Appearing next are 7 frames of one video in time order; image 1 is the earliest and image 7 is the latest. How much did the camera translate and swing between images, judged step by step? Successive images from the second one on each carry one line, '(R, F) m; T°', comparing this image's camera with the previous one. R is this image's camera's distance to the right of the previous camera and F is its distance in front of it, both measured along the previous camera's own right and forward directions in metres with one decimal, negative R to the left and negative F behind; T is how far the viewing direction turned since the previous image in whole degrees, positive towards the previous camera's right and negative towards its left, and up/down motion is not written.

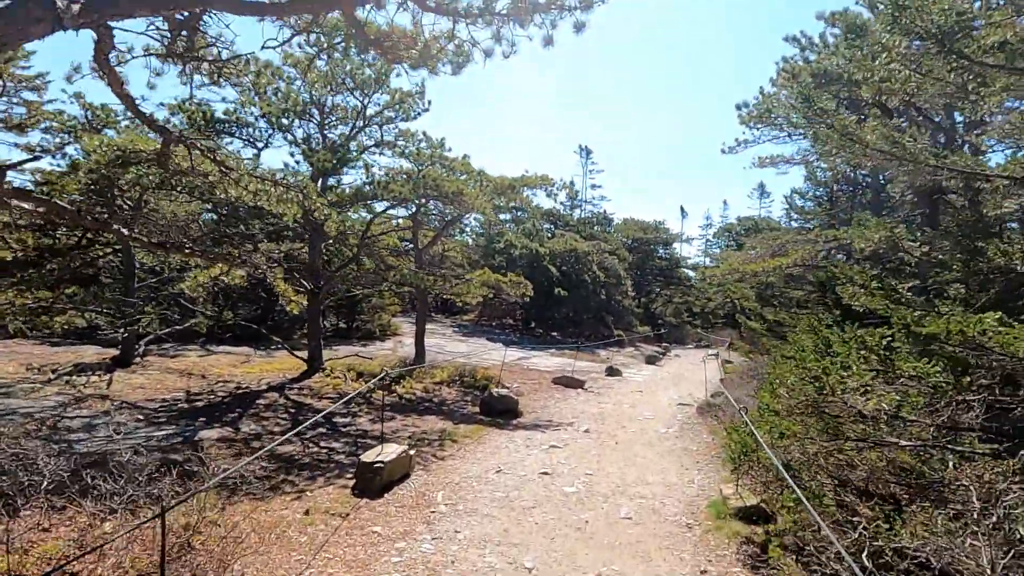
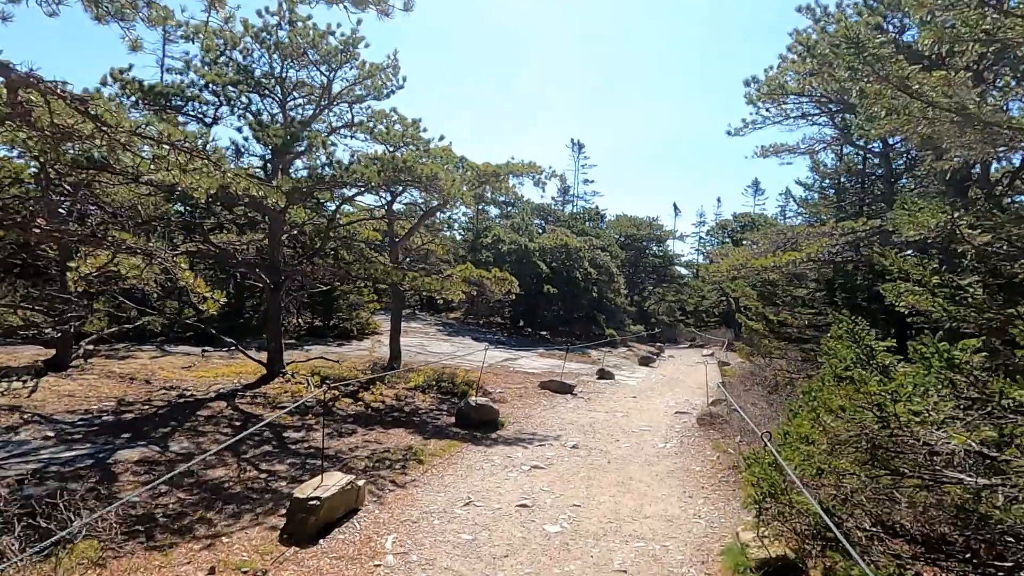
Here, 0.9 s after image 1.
(+0.1, +1.0) m; +1°
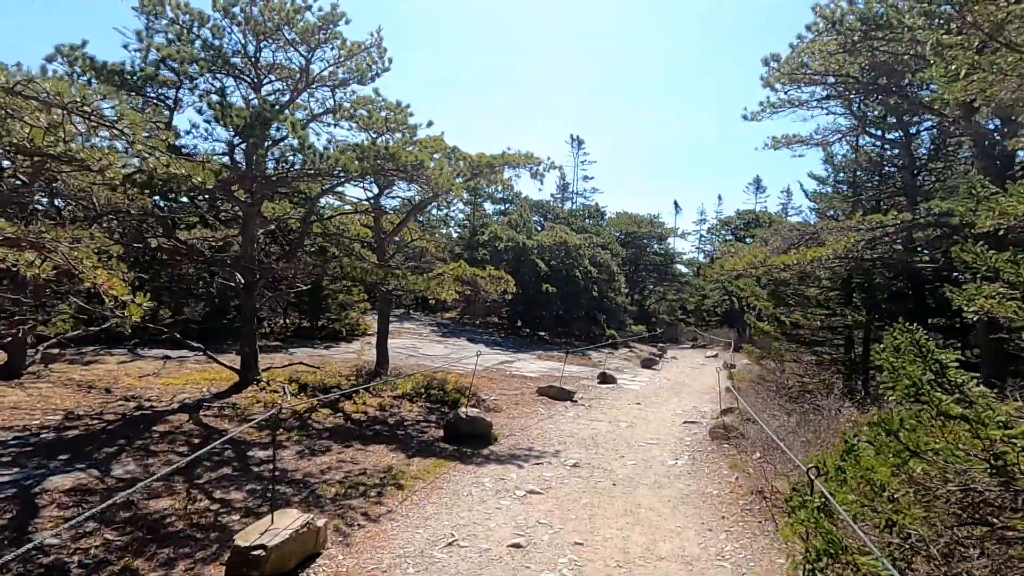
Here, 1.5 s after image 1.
(+0.1, +0.8) m; 0°
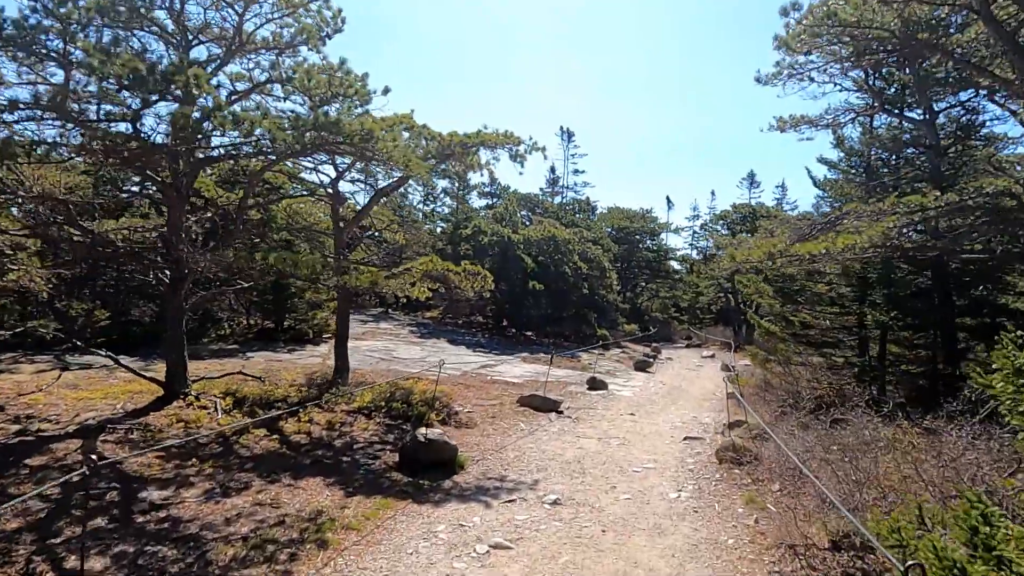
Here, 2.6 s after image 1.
(+0.2, +1.2) m; +1°
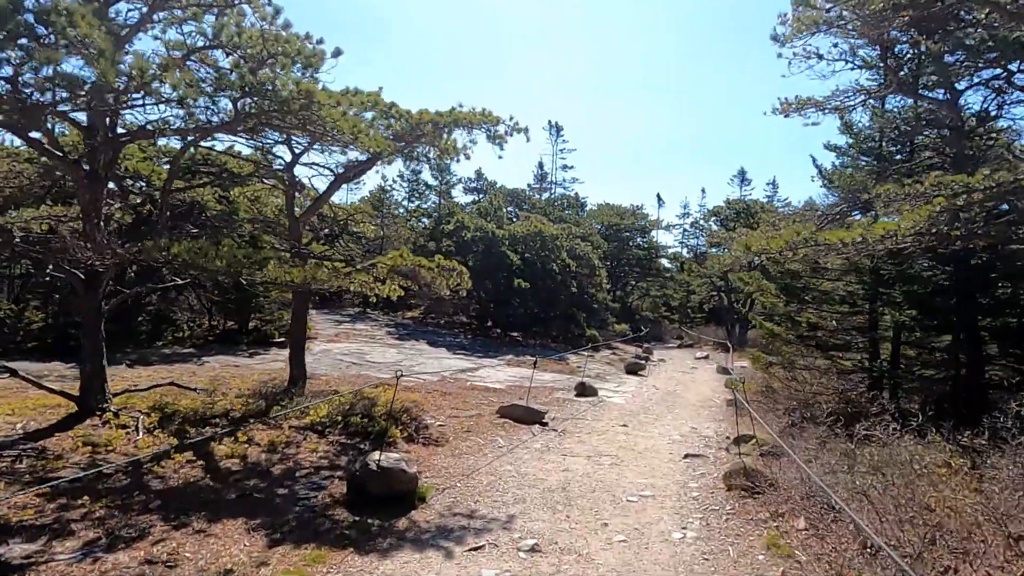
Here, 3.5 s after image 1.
(+0.1, +1.0) m; +1°
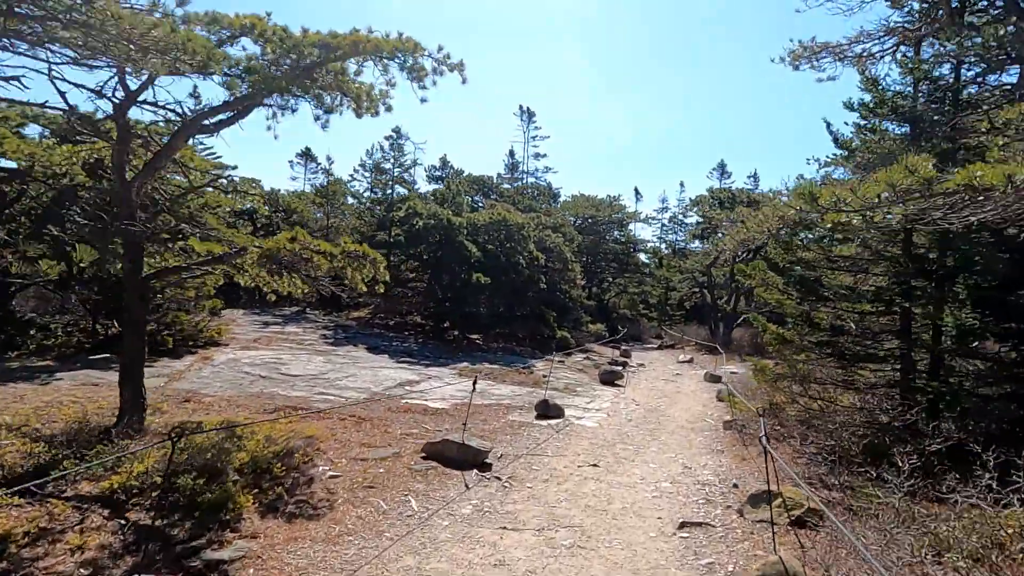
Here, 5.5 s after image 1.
(+0.5, +2.3) m; +2°
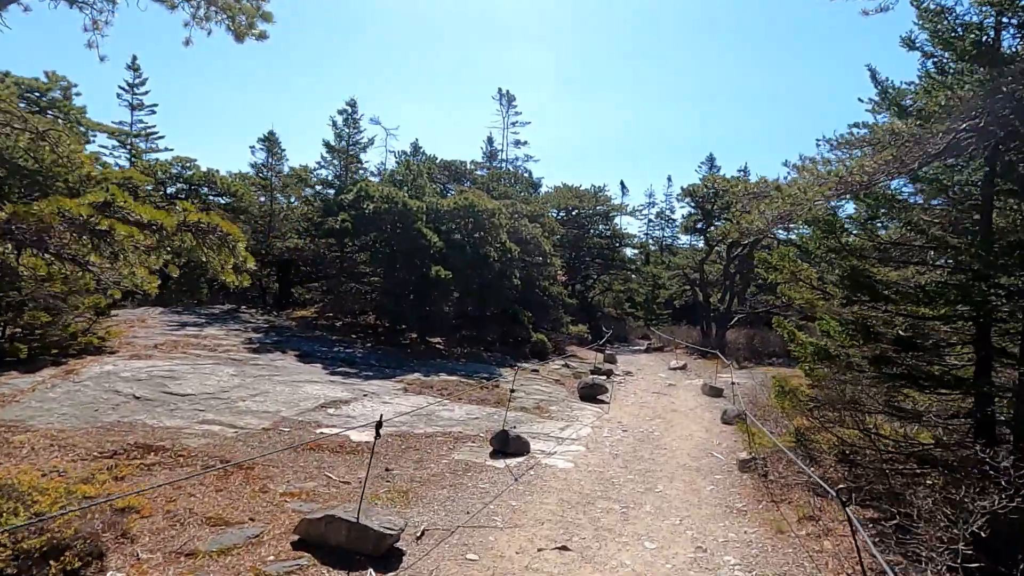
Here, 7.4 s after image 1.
(+0.4, +2.2) m; +1°
